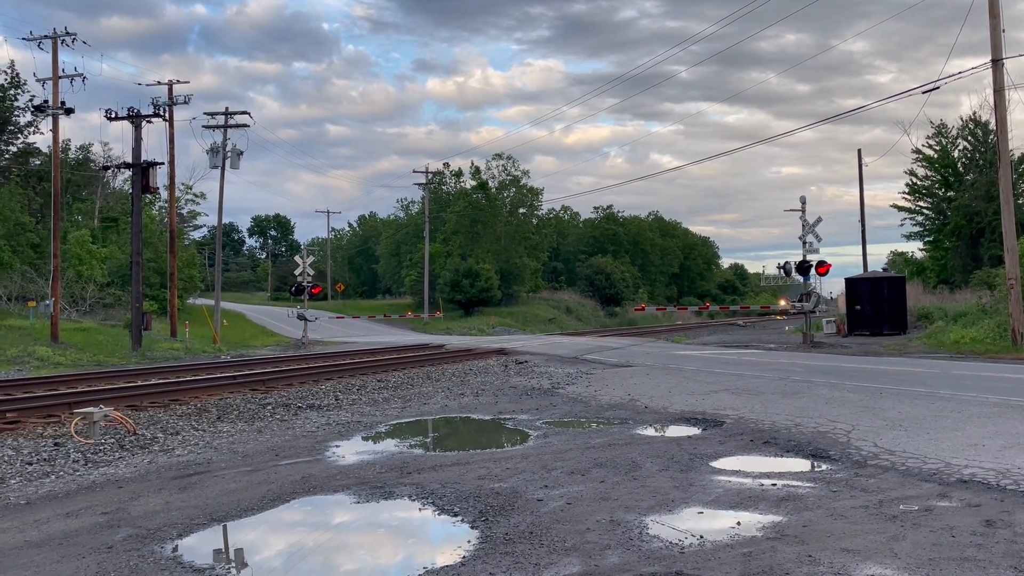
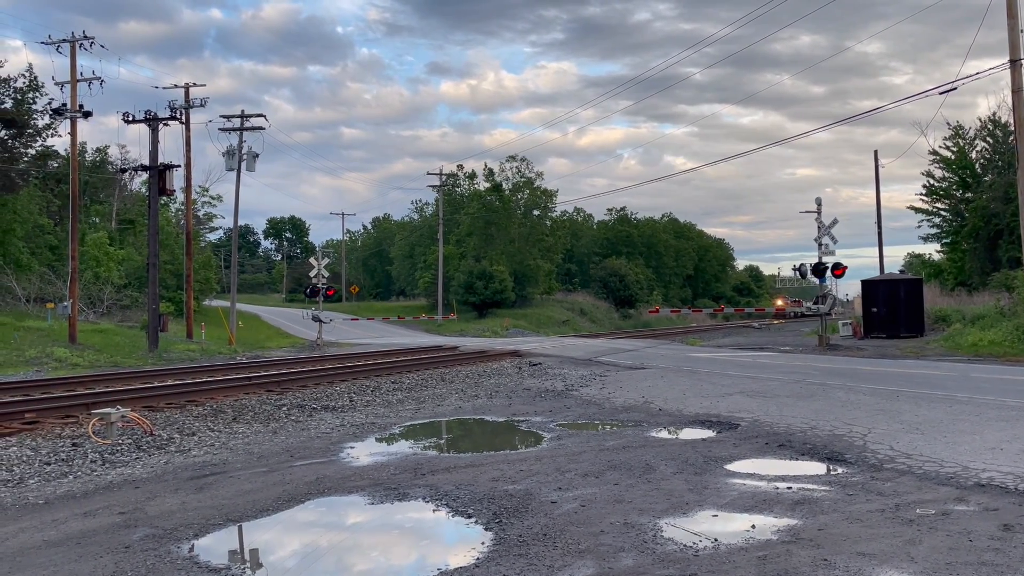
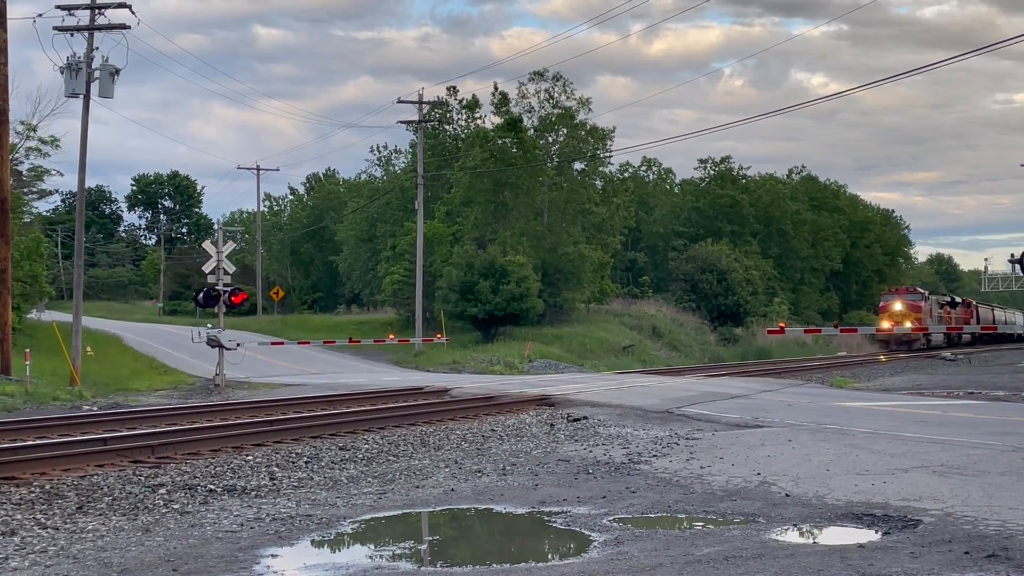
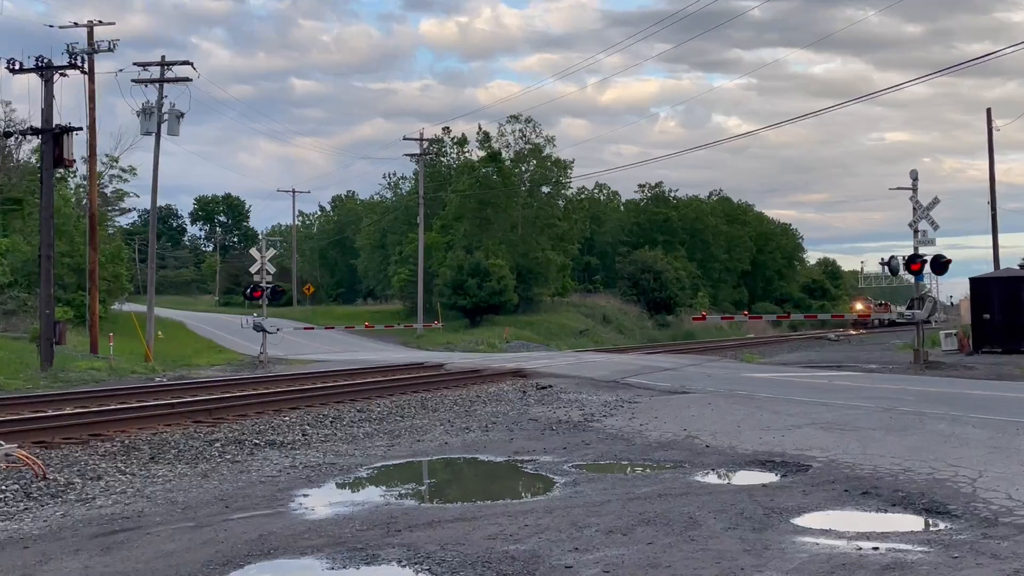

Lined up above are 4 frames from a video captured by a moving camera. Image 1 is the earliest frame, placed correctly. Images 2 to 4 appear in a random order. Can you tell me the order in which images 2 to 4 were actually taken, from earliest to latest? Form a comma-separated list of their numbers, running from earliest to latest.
2, 4, 3
